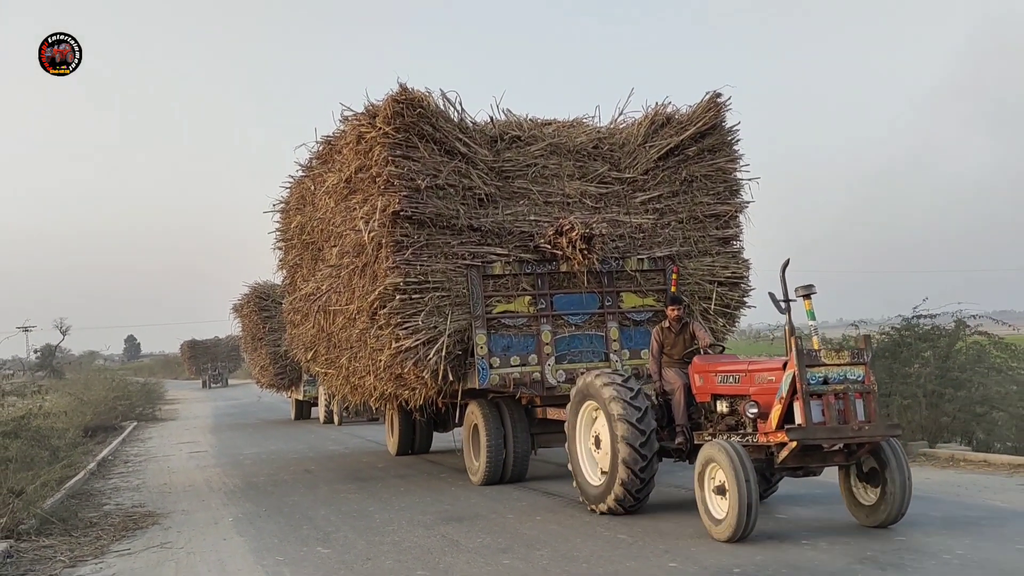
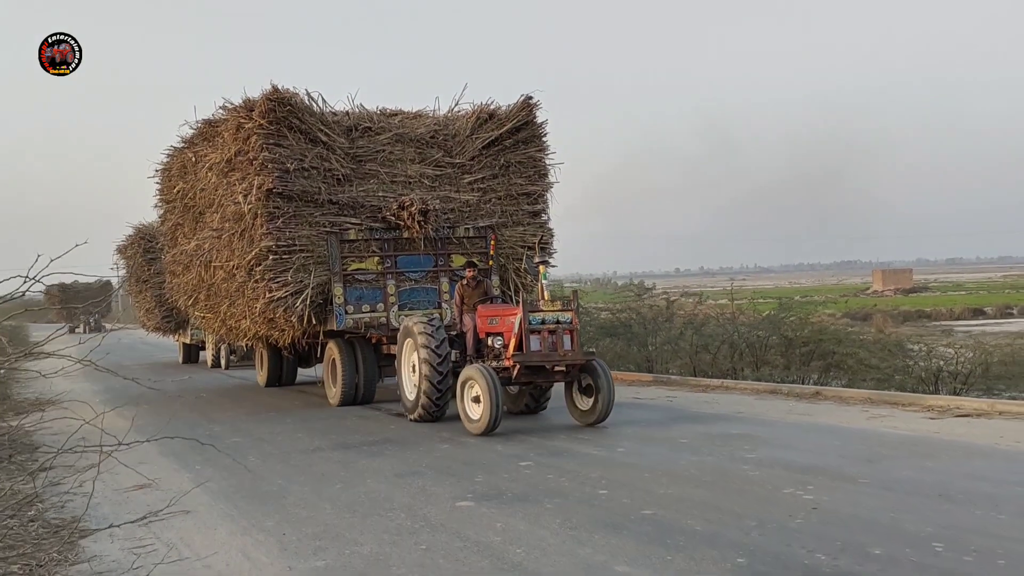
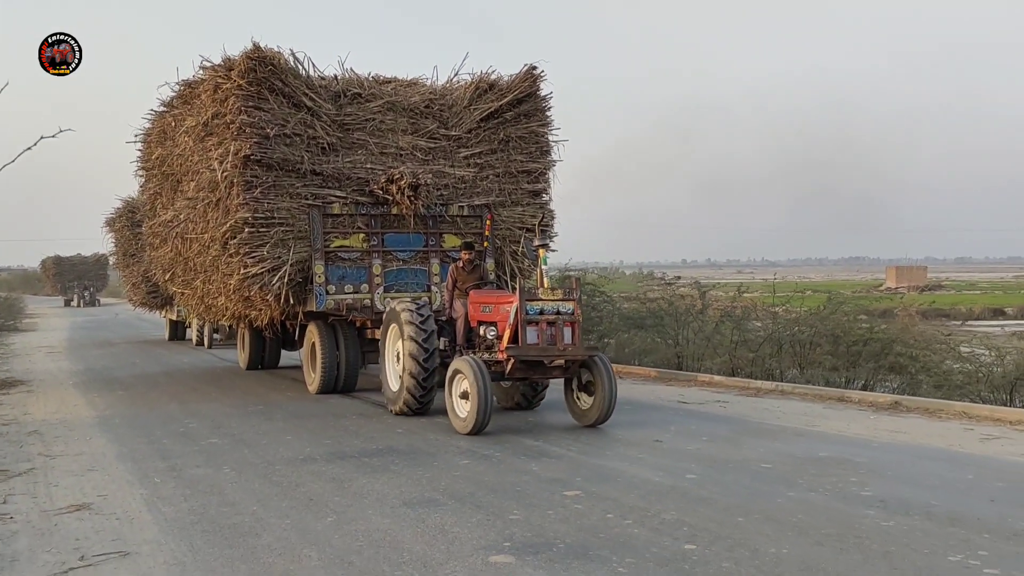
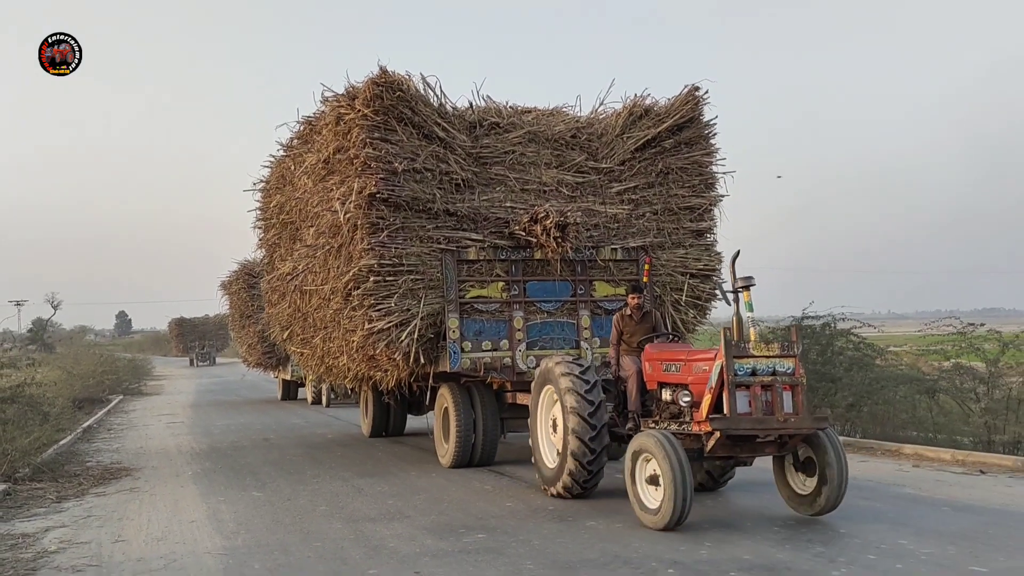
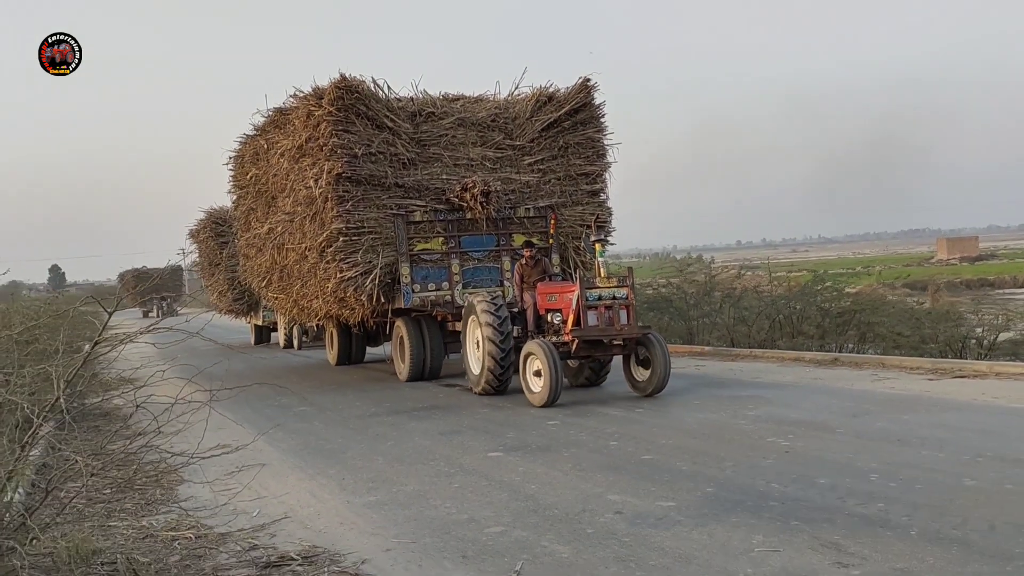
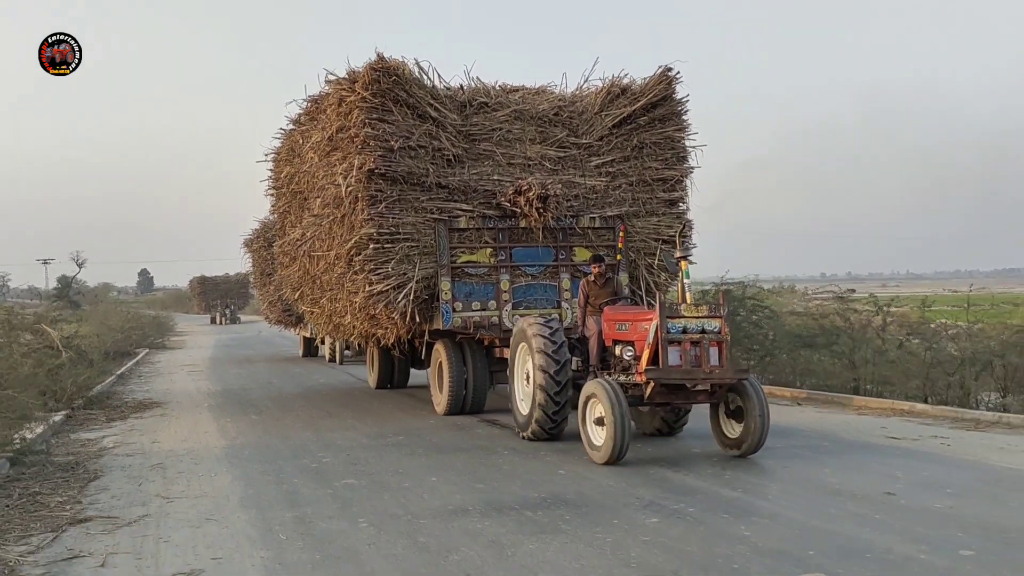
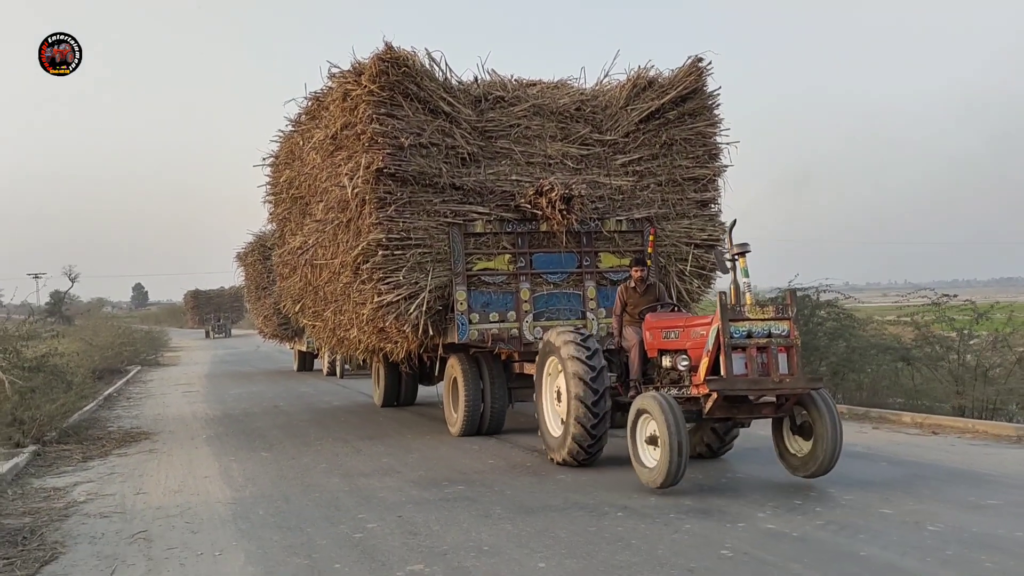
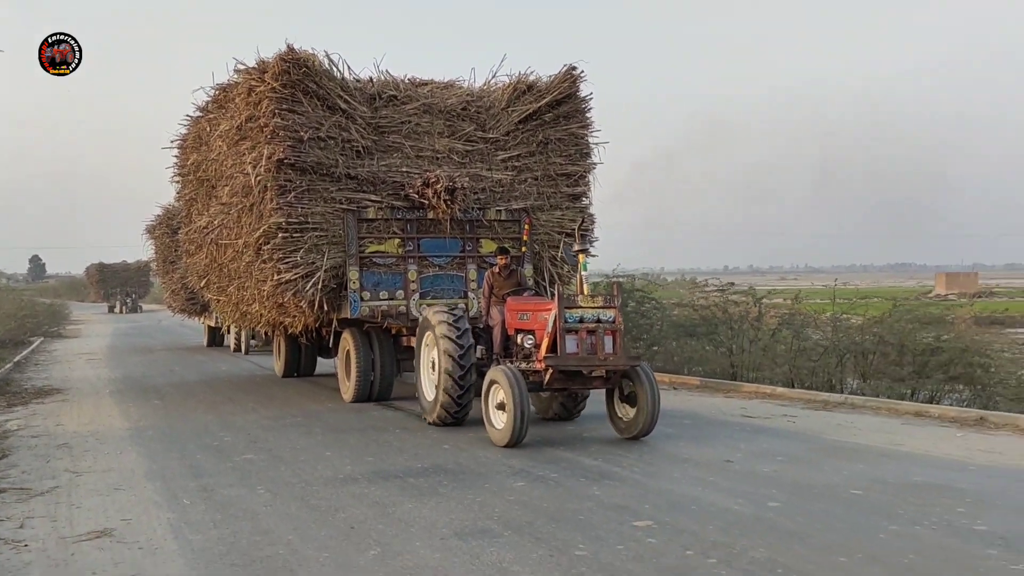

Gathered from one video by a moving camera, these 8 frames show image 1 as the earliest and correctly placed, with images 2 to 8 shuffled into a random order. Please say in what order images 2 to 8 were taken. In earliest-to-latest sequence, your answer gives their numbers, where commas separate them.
4, 7, 6, 8, 3, 2, 5
